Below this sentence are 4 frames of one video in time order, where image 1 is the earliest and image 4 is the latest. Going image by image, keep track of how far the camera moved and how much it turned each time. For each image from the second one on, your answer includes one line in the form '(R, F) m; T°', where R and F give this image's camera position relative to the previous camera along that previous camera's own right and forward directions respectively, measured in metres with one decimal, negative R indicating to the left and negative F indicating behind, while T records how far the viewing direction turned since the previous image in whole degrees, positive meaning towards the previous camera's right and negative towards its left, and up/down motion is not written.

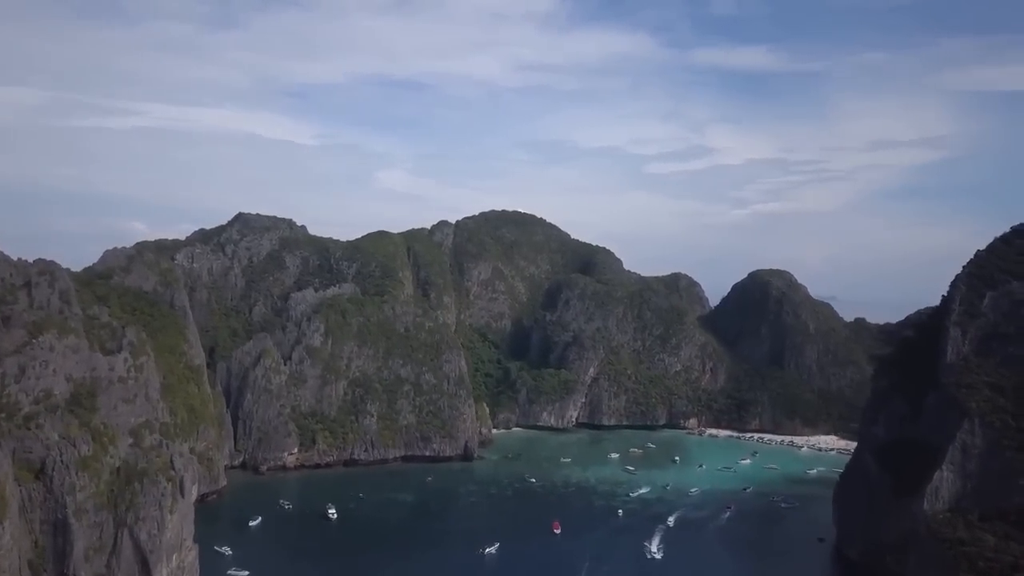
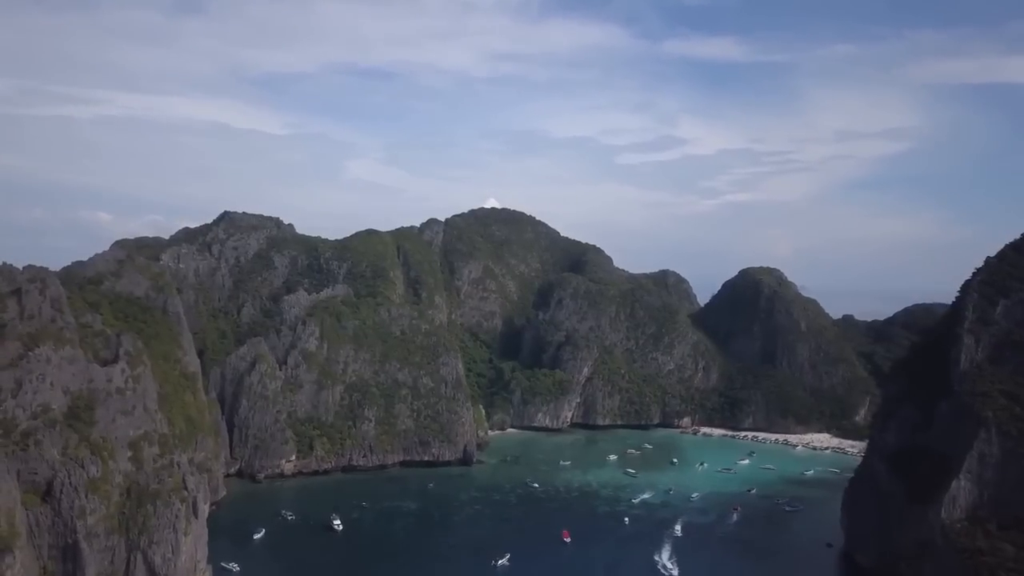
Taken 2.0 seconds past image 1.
(-2.4, +0.8) m; +2°
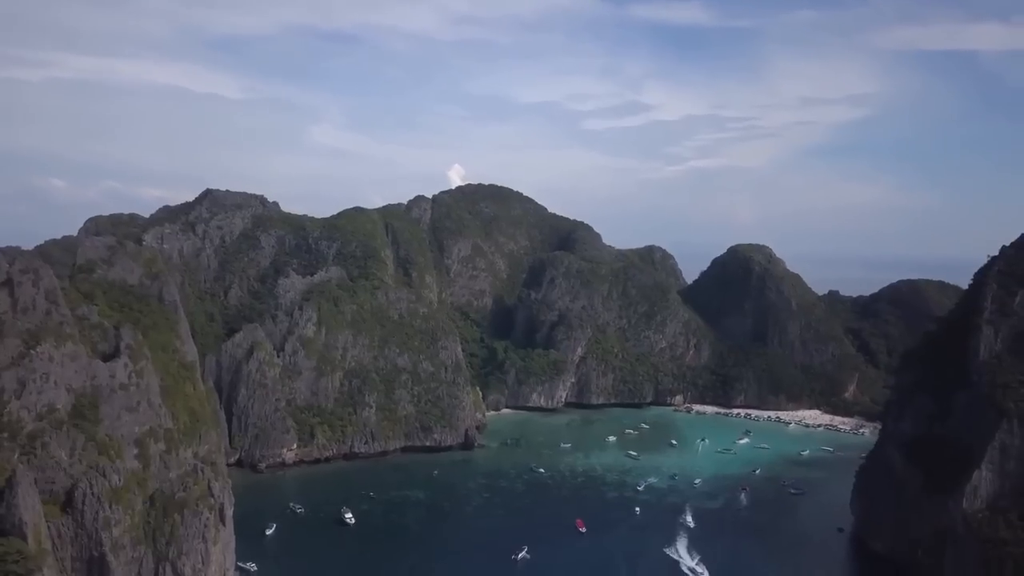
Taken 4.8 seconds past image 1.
(-3.3, +1.0) m; +2°
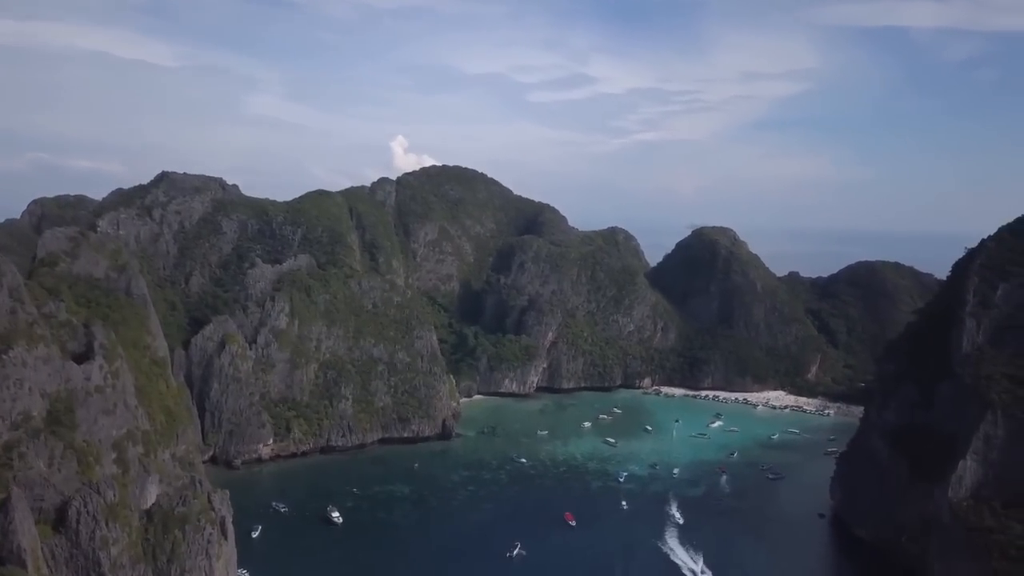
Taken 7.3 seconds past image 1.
(-2.9, +0.8) m; +4°
